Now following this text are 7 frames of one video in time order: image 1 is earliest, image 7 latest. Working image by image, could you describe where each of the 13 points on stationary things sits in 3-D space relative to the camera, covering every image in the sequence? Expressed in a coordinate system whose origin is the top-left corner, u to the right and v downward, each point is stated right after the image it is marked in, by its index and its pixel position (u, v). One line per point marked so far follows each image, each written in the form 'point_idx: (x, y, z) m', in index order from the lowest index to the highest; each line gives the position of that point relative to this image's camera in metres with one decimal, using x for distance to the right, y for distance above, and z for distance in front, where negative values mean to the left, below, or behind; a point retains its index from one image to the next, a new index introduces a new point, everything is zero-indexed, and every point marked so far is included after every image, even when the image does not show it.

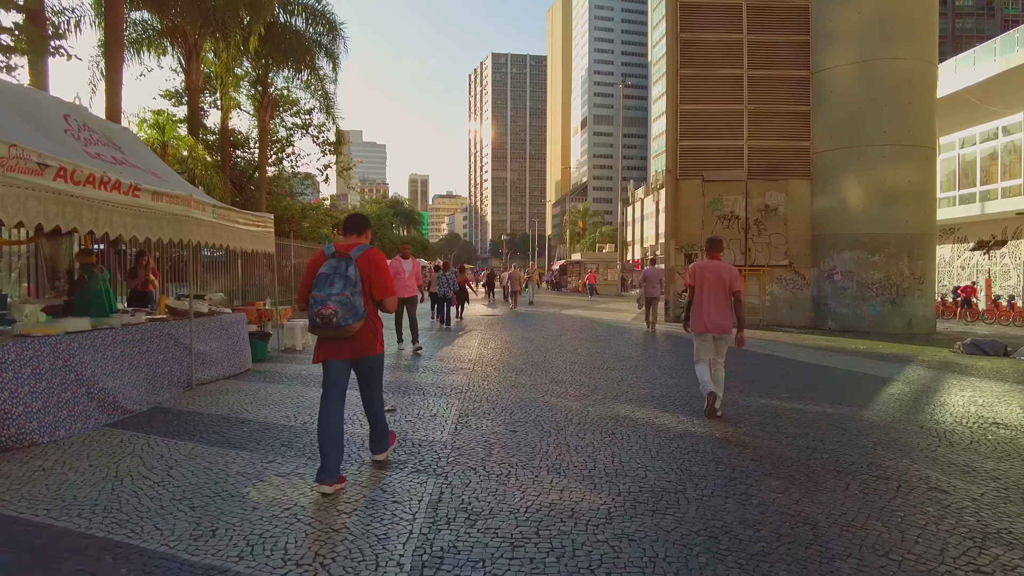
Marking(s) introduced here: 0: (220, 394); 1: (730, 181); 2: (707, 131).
0: (-2.8, -1.0, +6.4) m
1: (+6.1, +3.0, +18.6) m
2: (+5.5, +4.4, +18.8) m
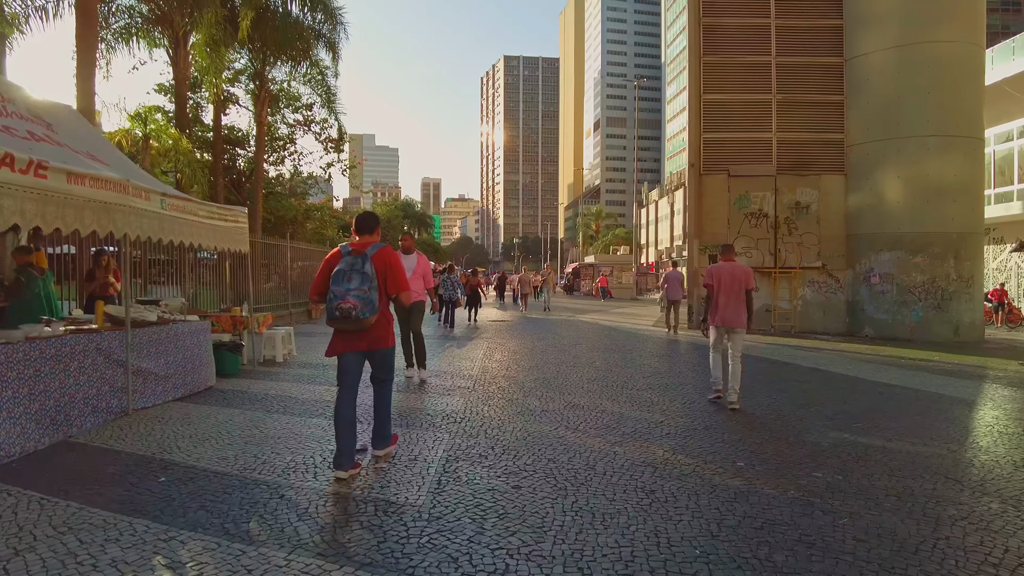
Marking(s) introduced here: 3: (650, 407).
0: (-2.8, -1.0, +5.2) m
1: (+6.3, +2.9, +17.3) m
2: (+5.8, +4.3, +17.4) m
3: (+1.2, -1.1, +6.0) m
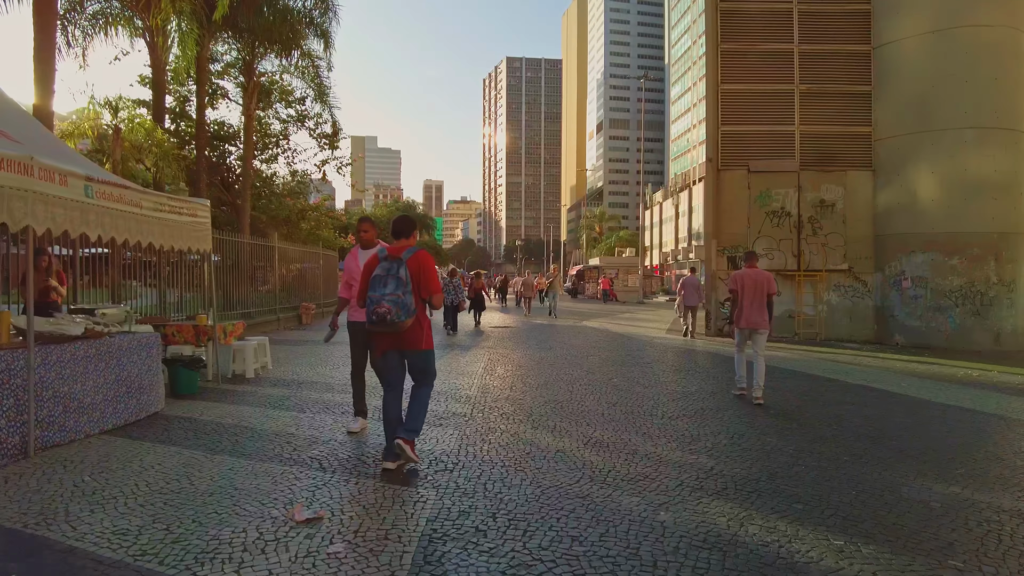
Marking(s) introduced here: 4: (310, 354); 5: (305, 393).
0: (-2.7, -1.1, +4.1) m
1: (+6.4, +2.8, +16.1) m
2: (+5.8, +4.2, +16.3) m
3: (+1.3, -1.1, +4.8) m
4: (-3.1, -1.1, +10.6) m
5: (-2.2, -1.1, +6.9) m
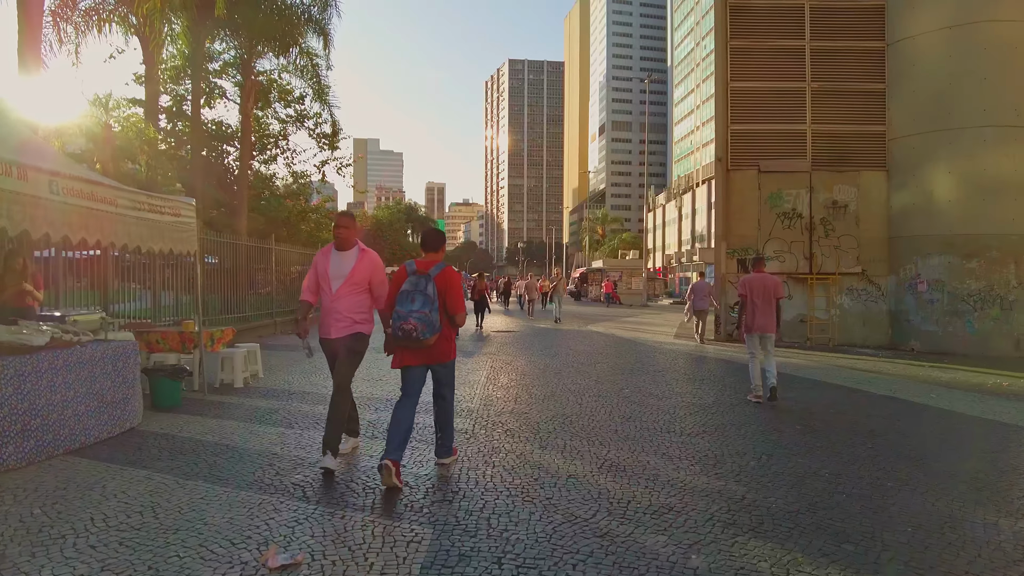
0: (-2.7, -1.1, +3.6) m
1: (+6.5, +2.7, +15.6) m
2: (+5.9, +4.2, +15.8) m
3: (+1.3, -1.2, +4.4) m
4: (-3.1, -1.1, +10.1) m
5: (-2.1, -1.1, +6.5) m
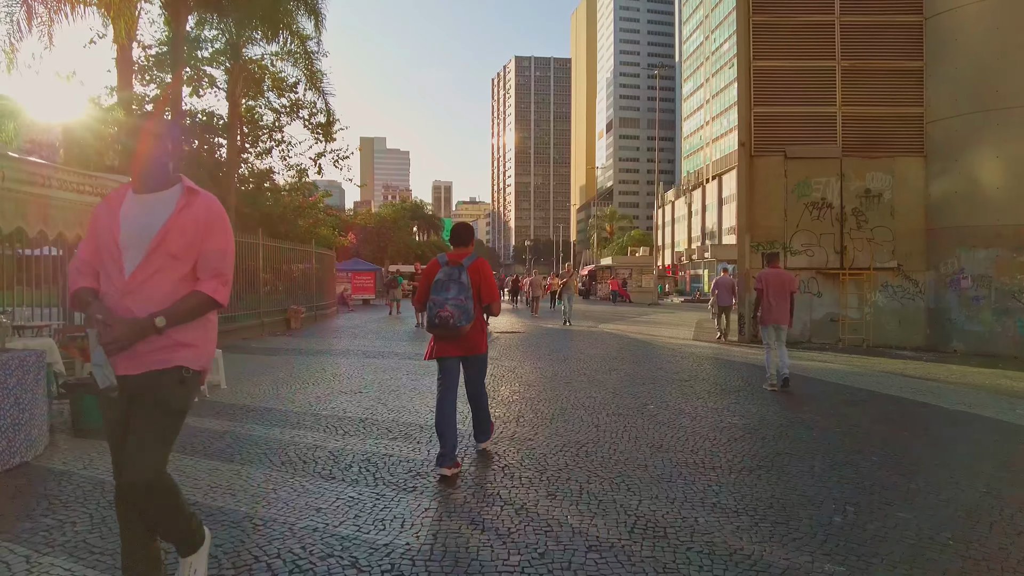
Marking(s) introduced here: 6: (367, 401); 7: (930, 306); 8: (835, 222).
0: (-2.7, -1.1, +2.5) m
1: (+6.6, +2.8, +14.4) m
2: (+6.0, +4.2, +14.6) m
3: (+1.3, -1.1, +3.2) m
4: (-3.0, -1.1, +9.0) m
5: (-2.1, -1.1, +5.3) m
6: (-1.4, -1.1, +6.4) m
7: (+8.7, -0.4, +13.9) m
8: (+6.9, +1.4, +14.3) m
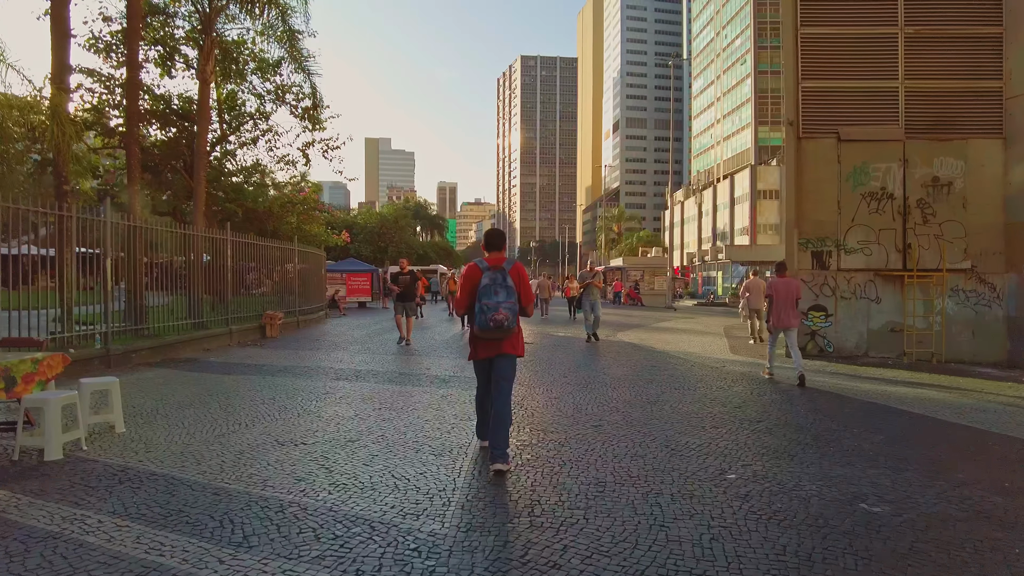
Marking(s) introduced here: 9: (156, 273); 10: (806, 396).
0: (-2.7, -1.1, +0.4) m
1: (+6.7, +2.7, +12.3) m
2: (+6.1, +4.2, +12.5) m
3: (+1.3, -1.2, +1.1) m
4: (-3.0, -1.1, +7.0) m
5: (-2.1, -1.1, +3.3) m
6: (-1.3, -1.1, +4.3) m
7: (+8.8, -0.5, +11.8) m
8: (+7.0, +1.3, +12.2) m
9: (-6.4, +0.3, +12.3) m
10: (+3.3, -1.2, +7.3) m
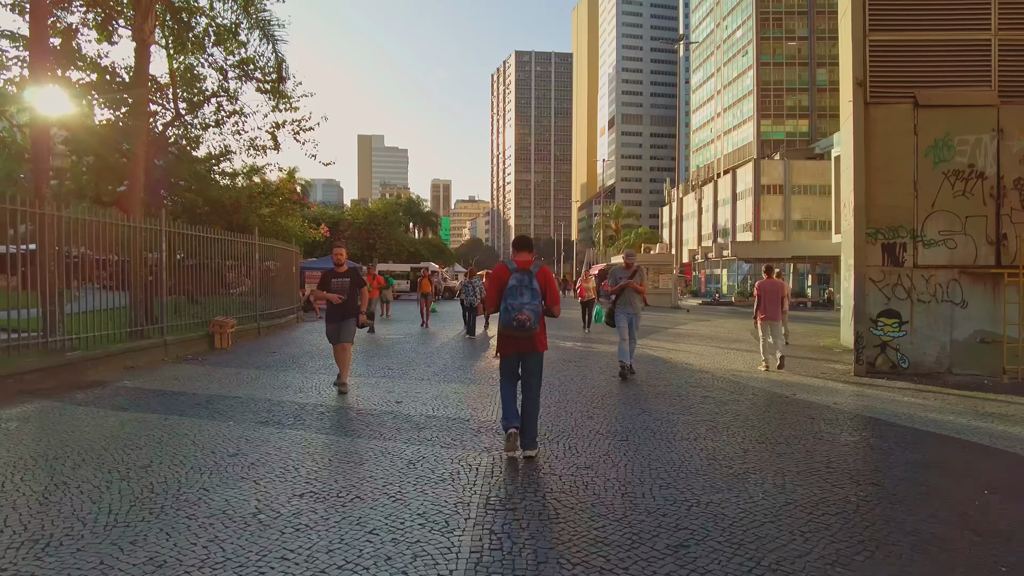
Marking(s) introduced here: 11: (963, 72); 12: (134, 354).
0: (-2.6, -1.2, -2.0) m
1: (+6.7, +2.7, +9.9) m
2: (+6.1, +4.1, +10.1) m
3: (+1.4, -1.2, -1.3) m
4: (-2.9, -1.2, +4.5) m
5: (-2.0, -1.2, +0.8) m
6: (-1.3, -1.2, +1.9) m
7: (+8.8, -0.5, +9.4) m
8: (+7.0, +1.3, +9.8) m
9: (-6.4, +0.2, +9.8) m
10: (+3.3, -1.2, +4.9) m
11: (+6.7, +3.2, +10.0) m
12: (-6.2, -1.0, +10.8) m
